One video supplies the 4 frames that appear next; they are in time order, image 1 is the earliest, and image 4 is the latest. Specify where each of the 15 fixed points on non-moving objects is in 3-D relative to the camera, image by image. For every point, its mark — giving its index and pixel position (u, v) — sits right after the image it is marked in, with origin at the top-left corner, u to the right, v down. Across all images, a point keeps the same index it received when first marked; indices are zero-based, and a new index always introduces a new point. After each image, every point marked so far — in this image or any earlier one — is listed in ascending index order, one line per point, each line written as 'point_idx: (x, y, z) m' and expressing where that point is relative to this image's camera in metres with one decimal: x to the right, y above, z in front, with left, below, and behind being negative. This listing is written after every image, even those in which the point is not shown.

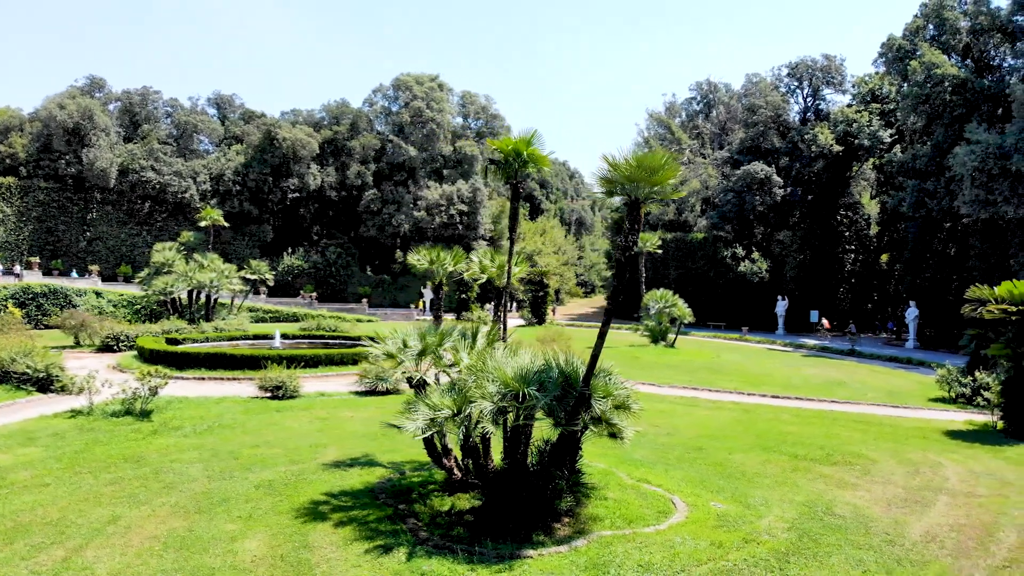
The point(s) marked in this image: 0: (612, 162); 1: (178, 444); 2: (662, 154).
0: (+1.0, +1.3, +6.3) m
1: (-5.4, -2.5, +10.1) m
2: (+1.5, +1.3, +6.1) m
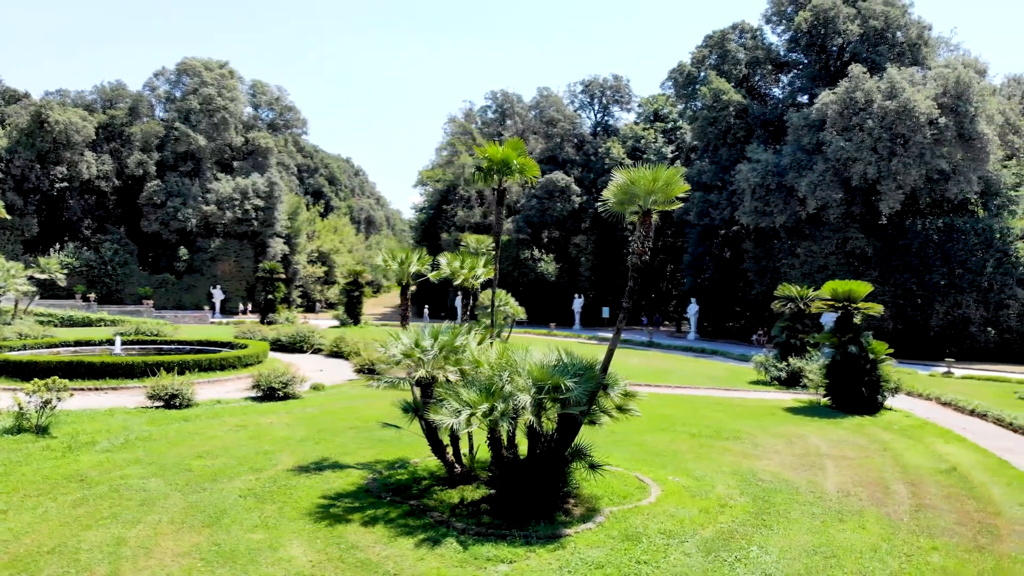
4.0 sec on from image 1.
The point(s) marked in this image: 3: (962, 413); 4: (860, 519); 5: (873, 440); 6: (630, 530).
0: (+1.3, +1.3, +7.0) m
1: (-5.9, -2.5, +9.1) m
2: (+1.8, +1.3, +6.8) m
3: (+12.1, -3.4, +16.8) m
4: (+4.3, -2.8, +7.7) m
5: (+8.0, -3.3, +13.7) m
6: (+1.2, -2.5, +6.5) m
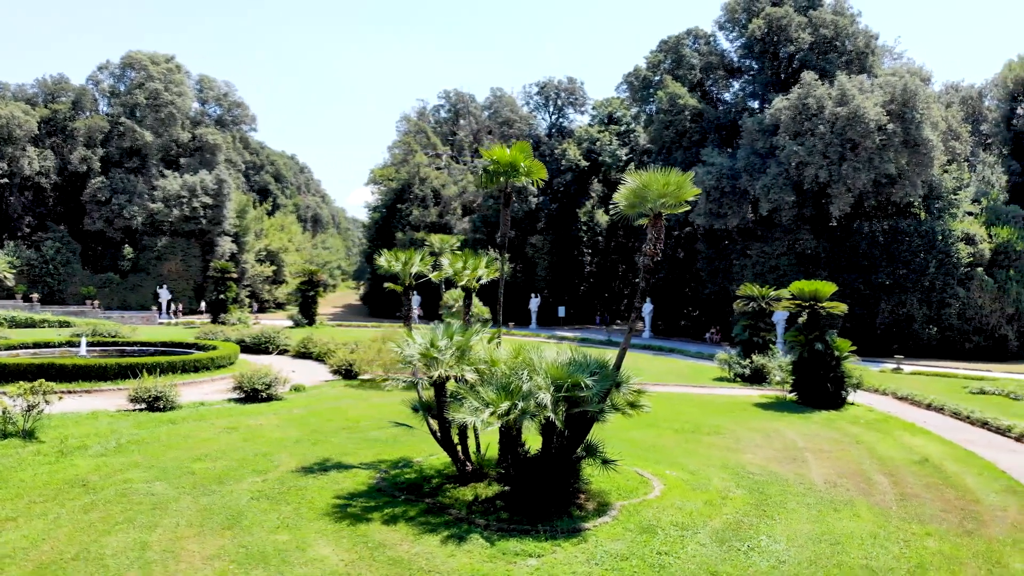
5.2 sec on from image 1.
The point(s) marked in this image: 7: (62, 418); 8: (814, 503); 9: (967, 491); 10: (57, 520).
0: (+1.4, +1.3, +7.2) m
1: (-5.8, -2.5, +8.9) m
2: (+1.9, +1.3, +7.1) m
3: (+11.7, -3.3, +17.6) m
4: (+4.4, -2.9, +8.1) m
5: (+7.8, -3.3, +14.3) m
6: (+1.4, -2.5, +6.7) m
7: (-8.4, -2.5, +11.9) m
8: (+4.0, -2.9, +8.4) m
9: (+6.6, -2.9, +9.1) m
10: (-4.6, -2.3, +6.4) m
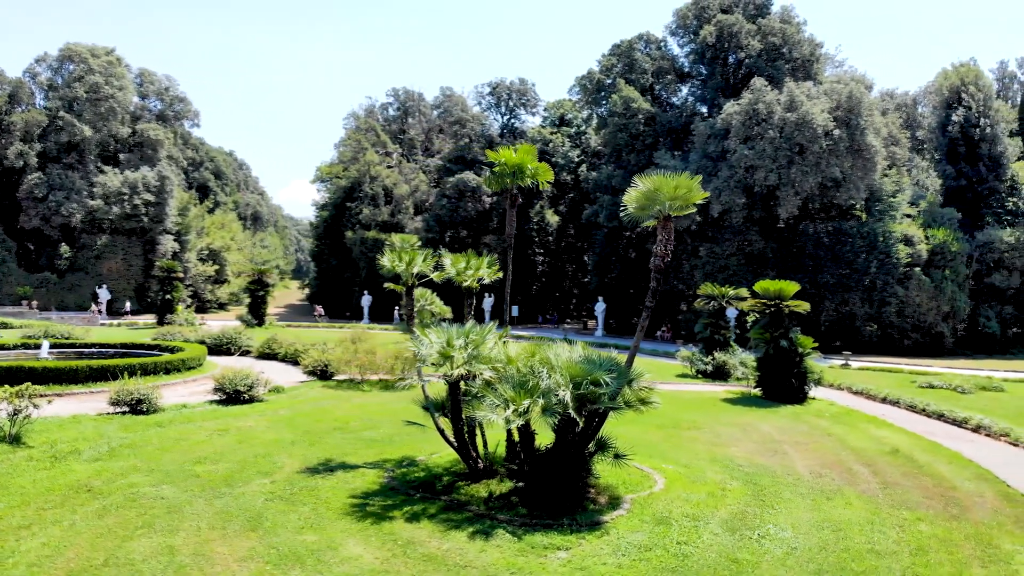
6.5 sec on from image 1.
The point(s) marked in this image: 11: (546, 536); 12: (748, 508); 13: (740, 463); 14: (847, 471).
0: (+1.6, +1.3, +7.4) m
1: (-5.7, -2.5, +8.8) m
2: (+2.1, +1.3, +7.4) m
3: (+11.2, -3.3, +18.4) m
4: (+4.5, -2.9, +8.5) m
5: (+7.5, -3.3, +15.0) m
6: (+1.6, -2.5, +7.0) m
7: (-8.5, -2.5, +11.6) m
8: (+4.1, -2.9, +8.8) m
9: (+6.7, -2.9, +9.6) m
10: (-4.4, -2.4, +6.3) m
11: (+0.3, -2.5, +6.2) m
12: (+2.9, -2.7, +7.7) m
13: (+4.0, -3.1, +10.9) m
14: (+5.5, -3.0, +10.2) m
